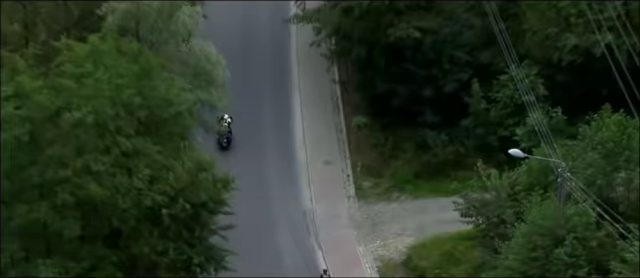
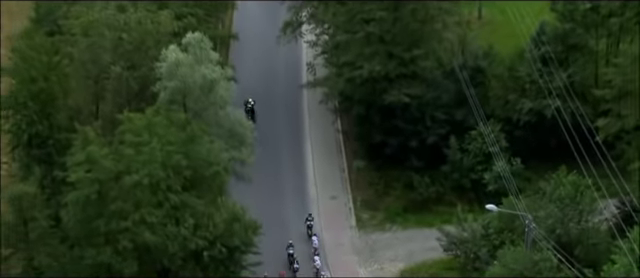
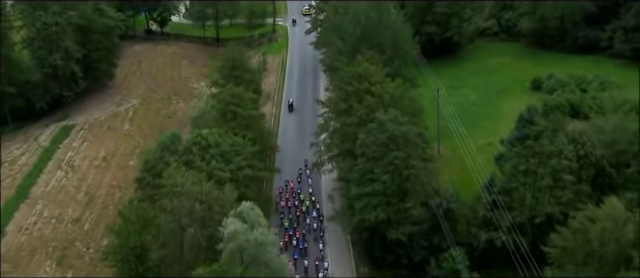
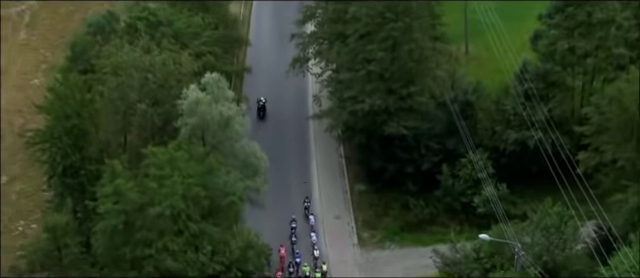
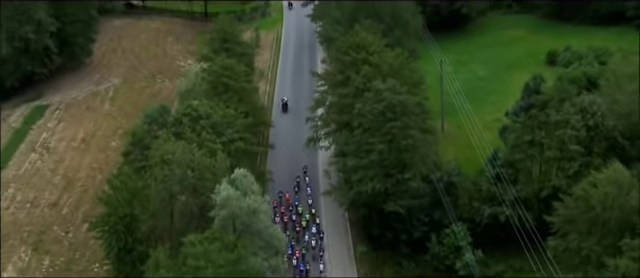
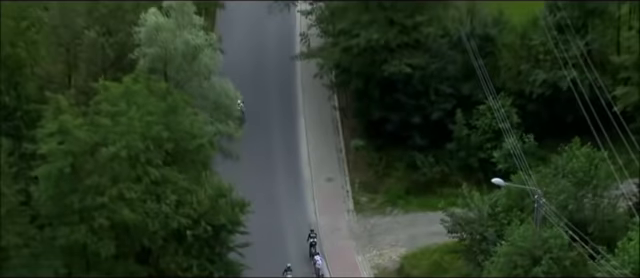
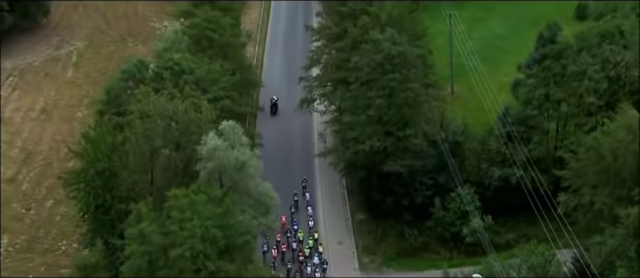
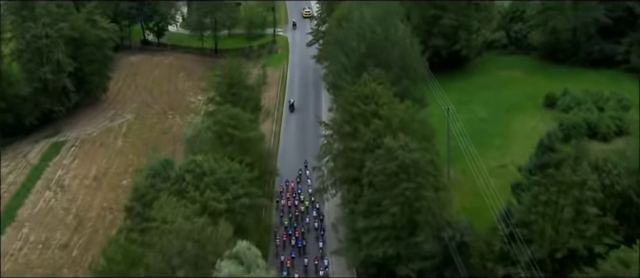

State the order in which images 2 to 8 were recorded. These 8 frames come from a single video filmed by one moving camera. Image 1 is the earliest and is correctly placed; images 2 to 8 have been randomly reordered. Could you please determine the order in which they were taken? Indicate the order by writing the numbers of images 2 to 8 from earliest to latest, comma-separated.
6, 2, 4, 7, 5, 3, 8
